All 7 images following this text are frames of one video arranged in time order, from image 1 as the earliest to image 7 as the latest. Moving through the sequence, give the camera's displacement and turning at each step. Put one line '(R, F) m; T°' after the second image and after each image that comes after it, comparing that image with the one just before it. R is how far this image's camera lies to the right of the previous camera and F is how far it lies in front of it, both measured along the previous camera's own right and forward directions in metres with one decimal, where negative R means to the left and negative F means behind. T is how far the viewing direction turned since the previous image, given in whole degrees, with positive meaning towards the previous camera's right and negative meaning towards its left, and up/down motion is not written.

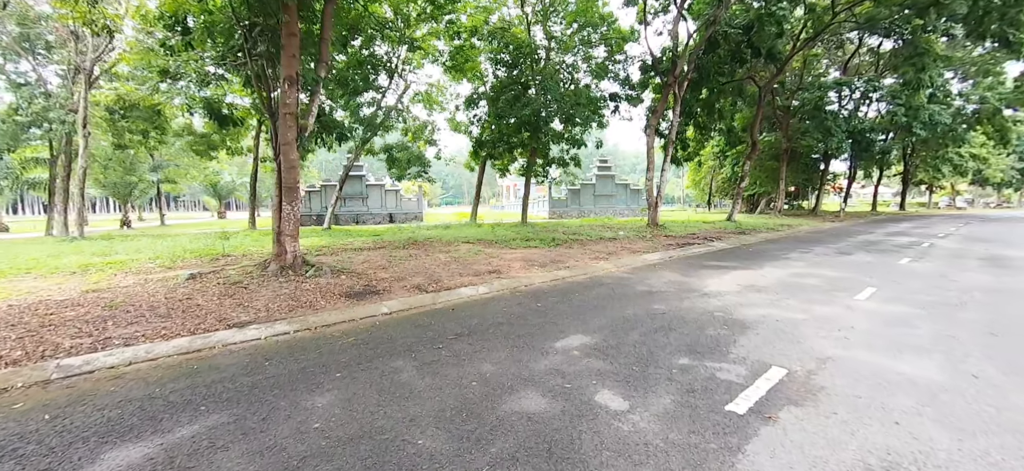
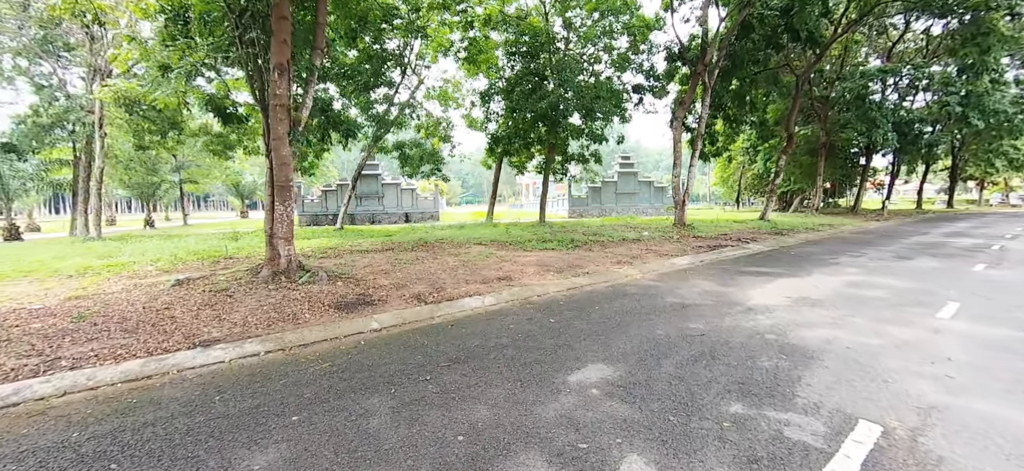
(+0.1, +0.7) m; -3°
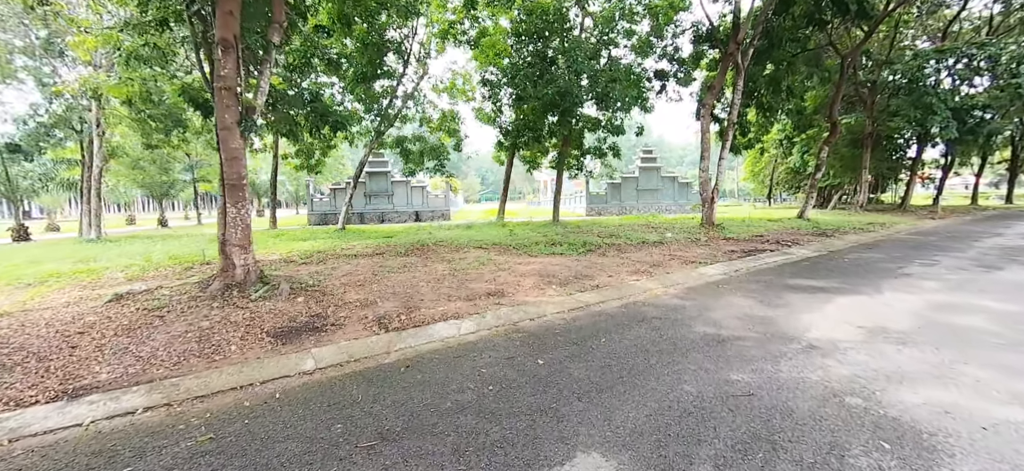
(+0.4, +1.1) m; -3°
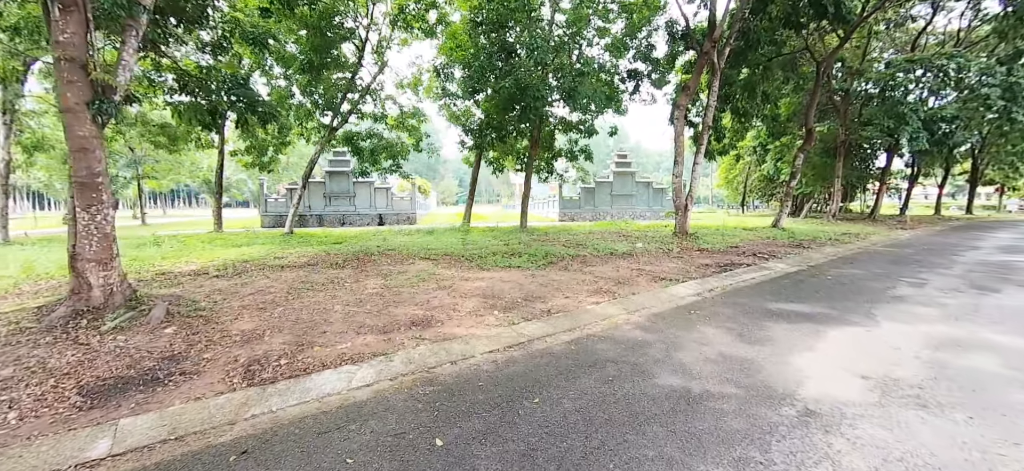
(+0.5, +0.9) m; +3°
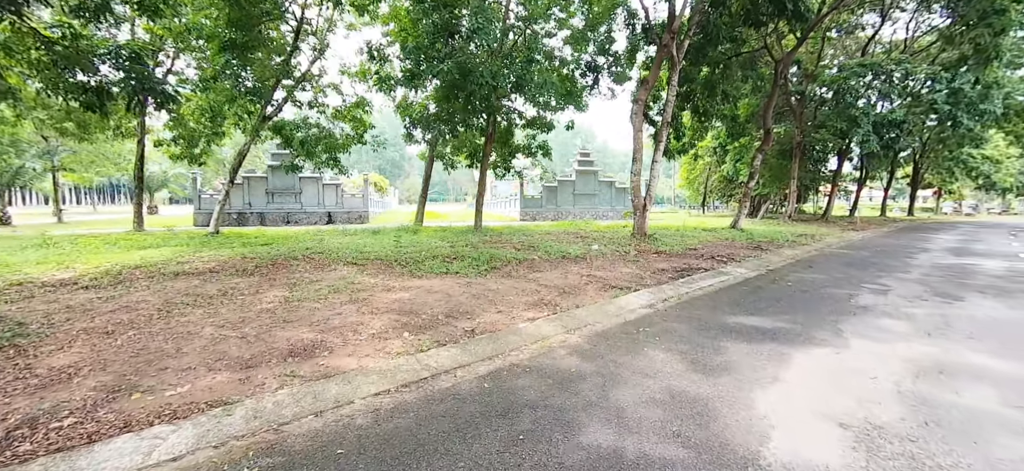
(+0.5, +0.8) m; +4°
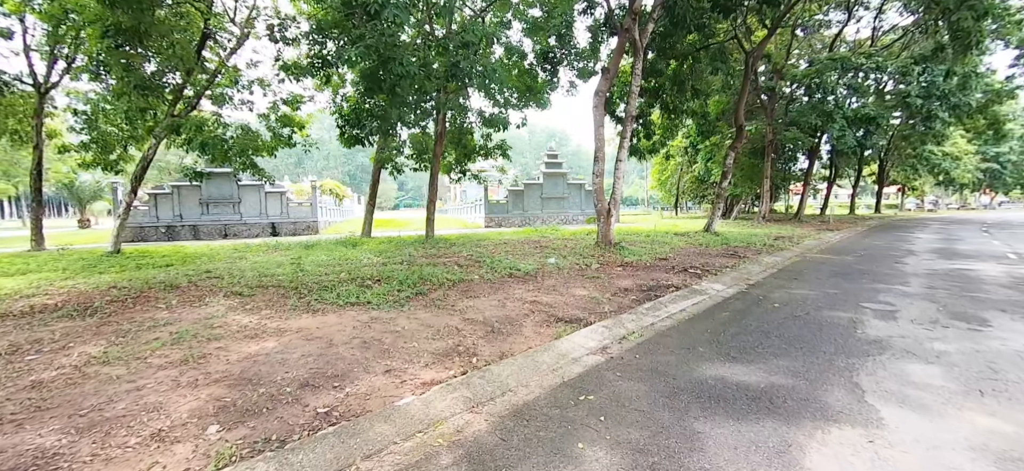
(+0.7, +1.2) m; +3°
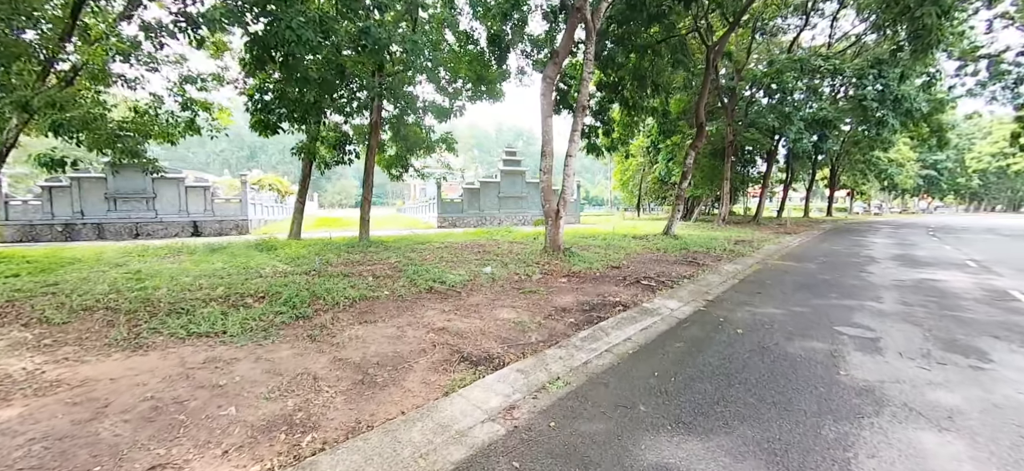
(+0.6, +1.0) m; +4°
